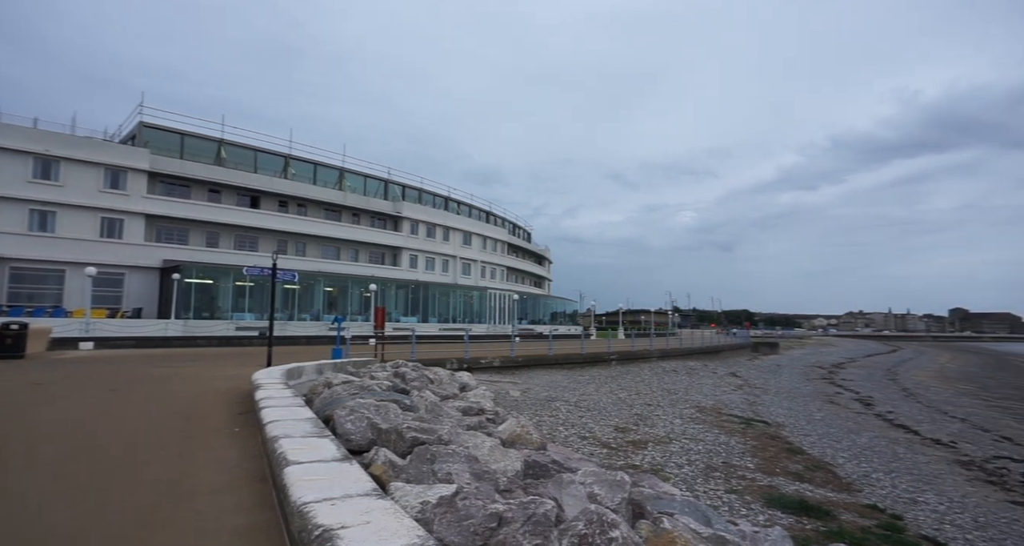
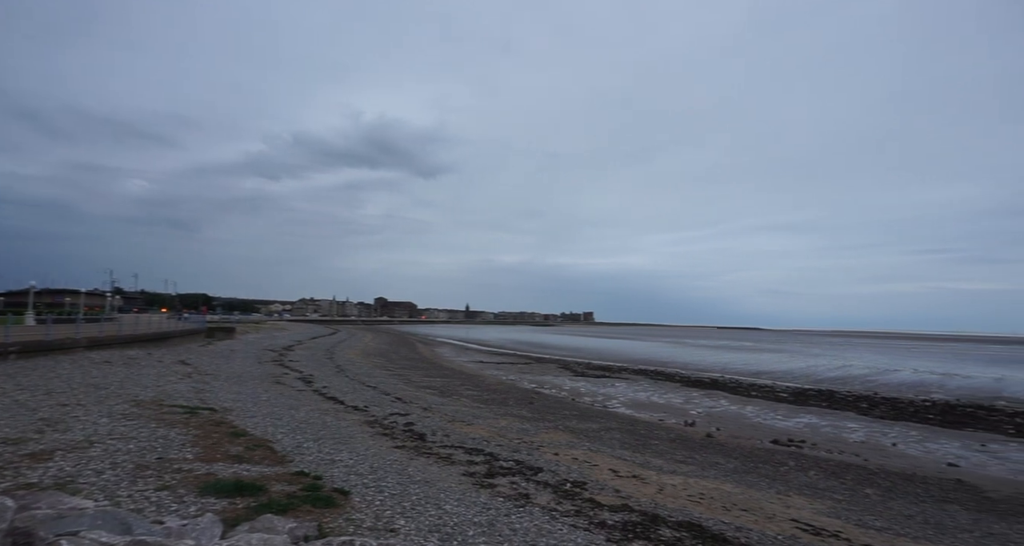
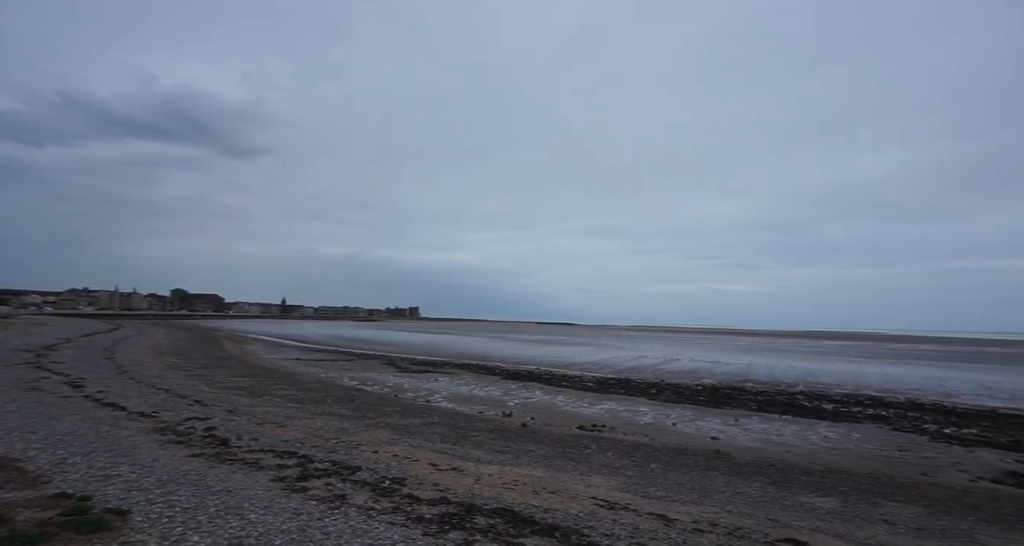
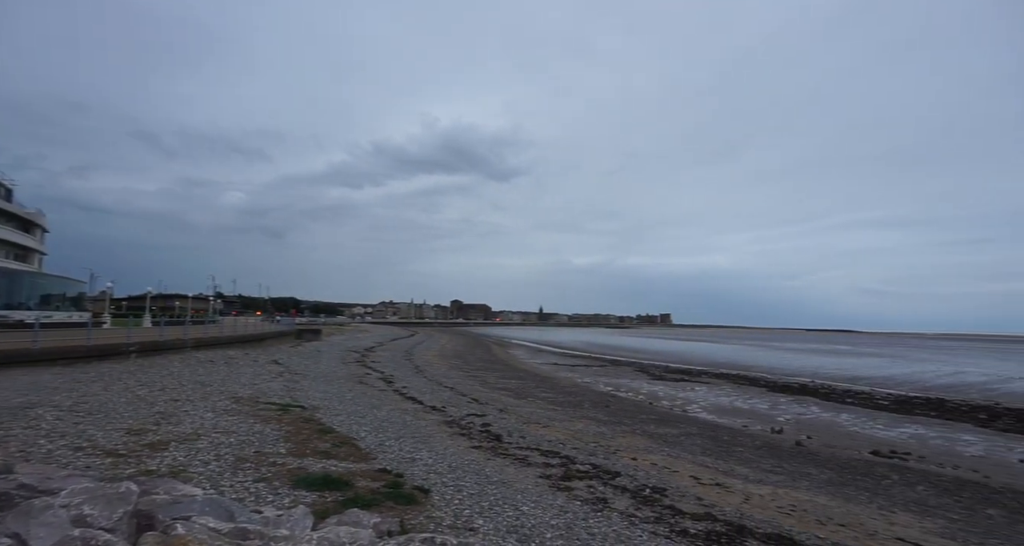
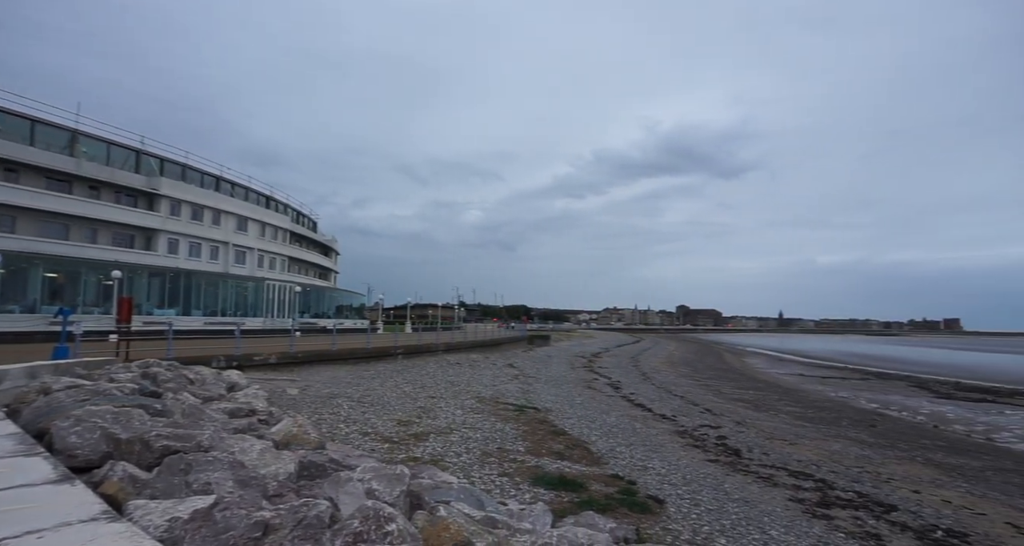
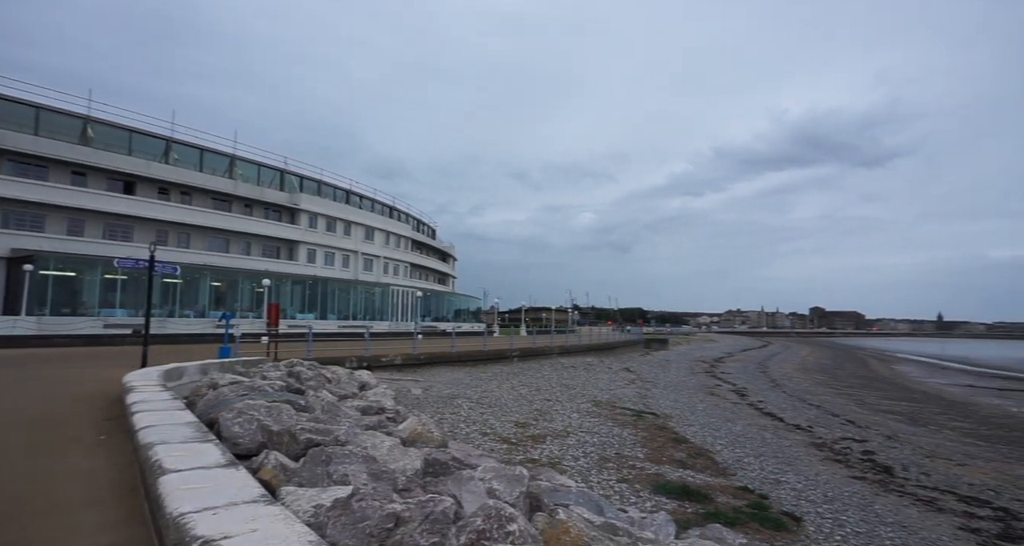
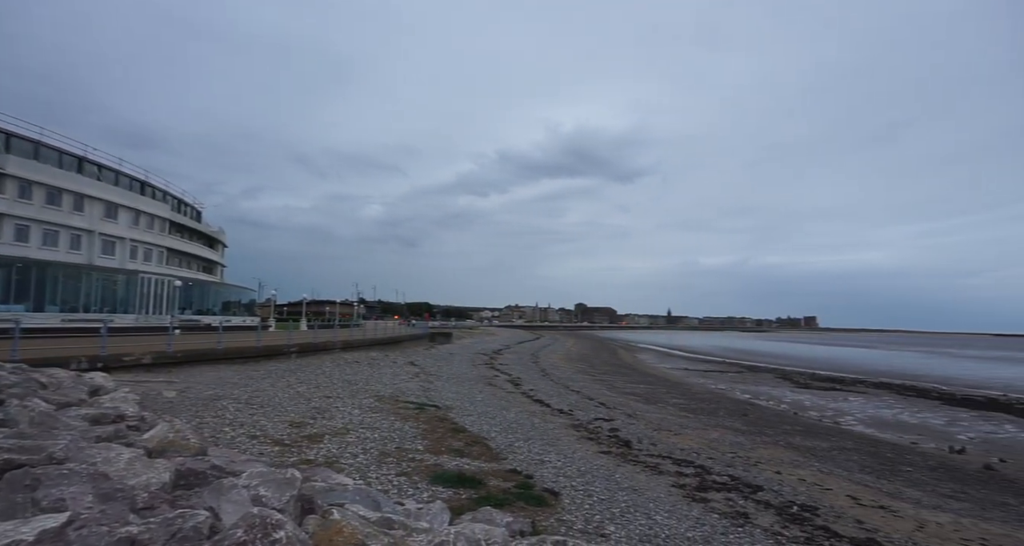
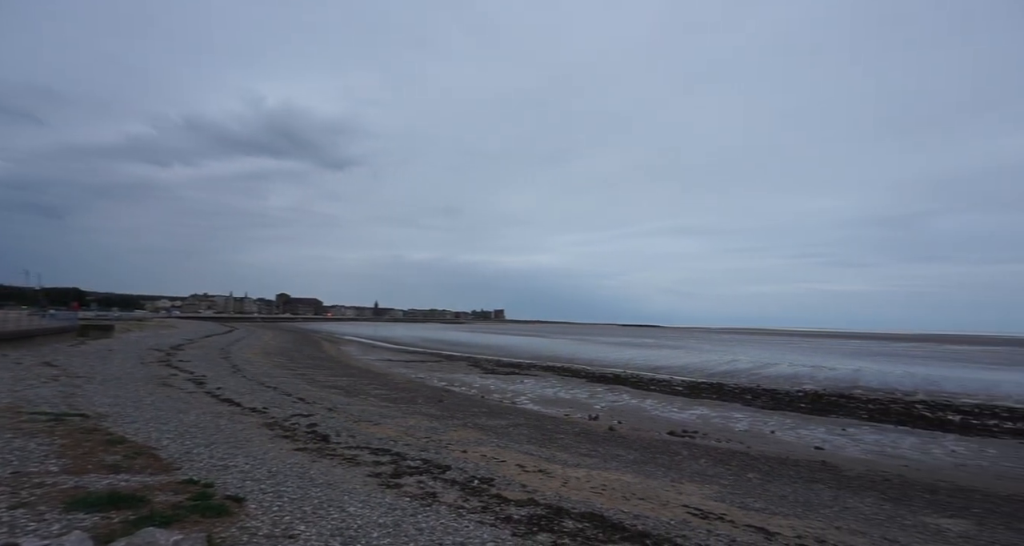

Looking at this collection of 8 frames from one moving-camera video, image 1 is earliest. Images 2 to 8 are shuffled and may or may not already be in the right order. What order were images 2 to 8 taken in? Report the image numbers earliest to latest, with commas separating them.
6, 5, 7, 4, 2, 8, 3
